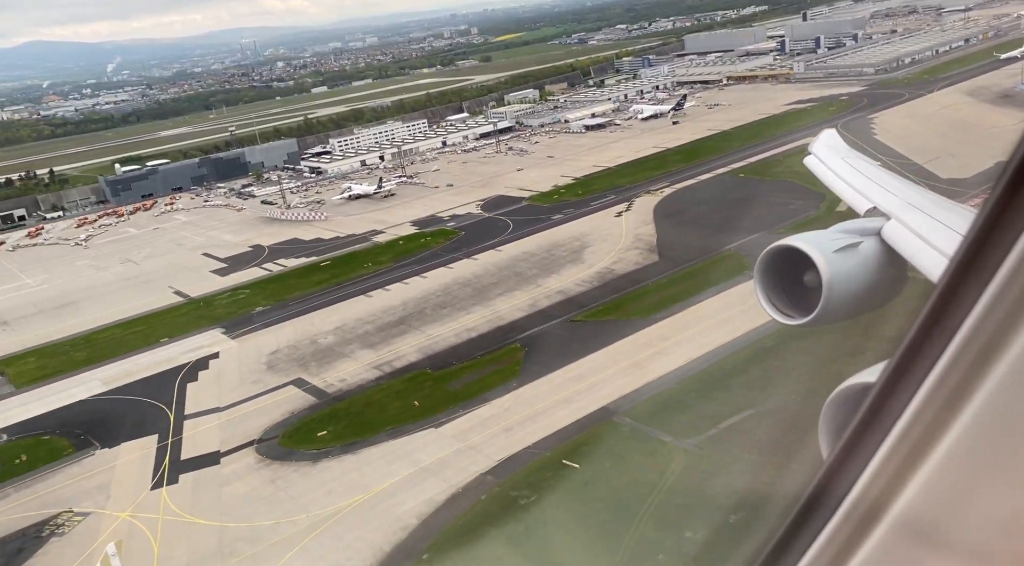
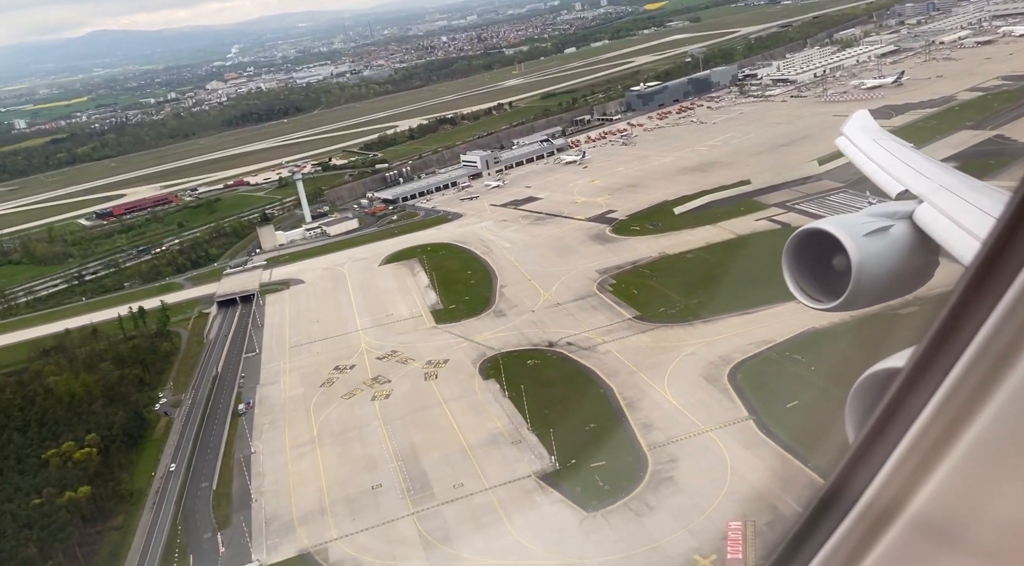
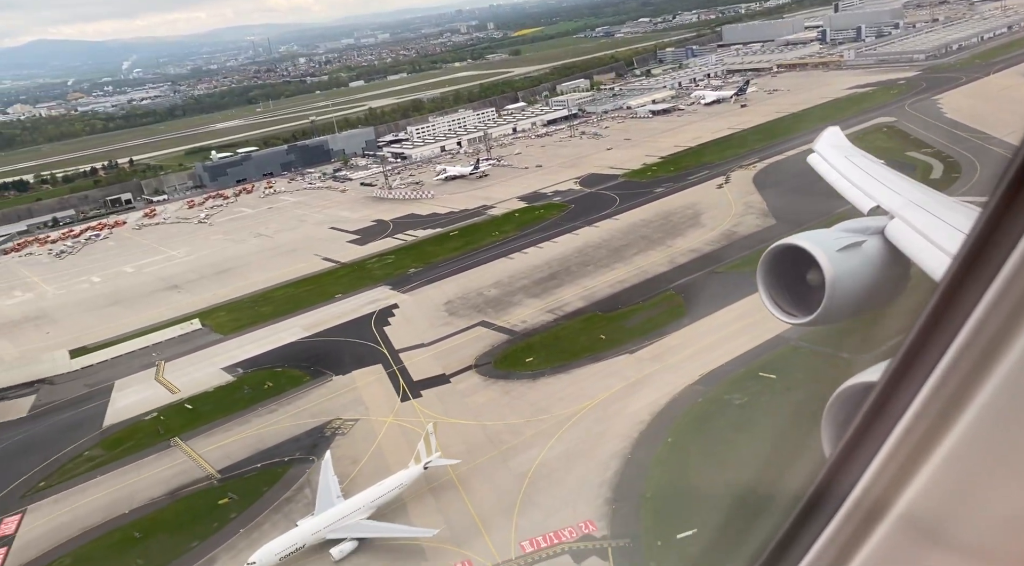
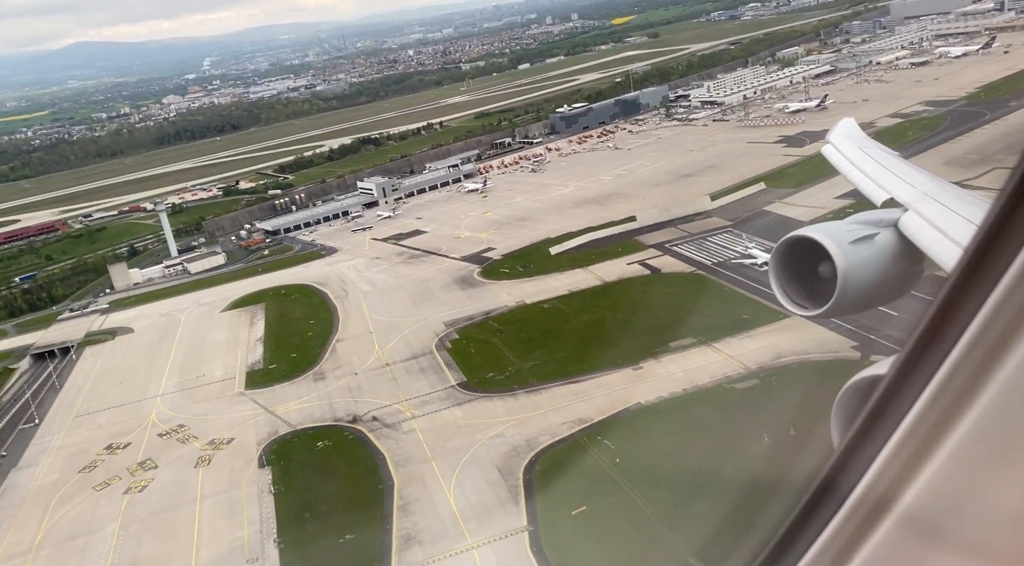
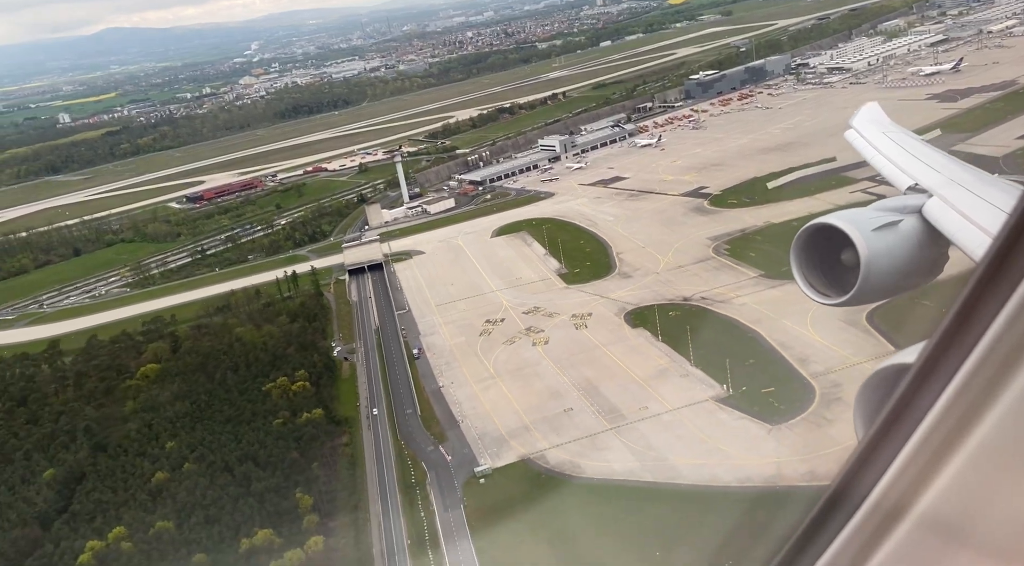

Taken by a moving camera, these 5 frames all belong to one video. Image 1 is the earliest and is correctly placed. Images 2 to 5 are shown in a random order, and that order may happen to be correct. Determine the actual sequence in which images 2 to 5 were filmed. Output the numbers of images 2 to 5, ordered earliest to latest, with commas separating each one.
3, 4, 2, 5
